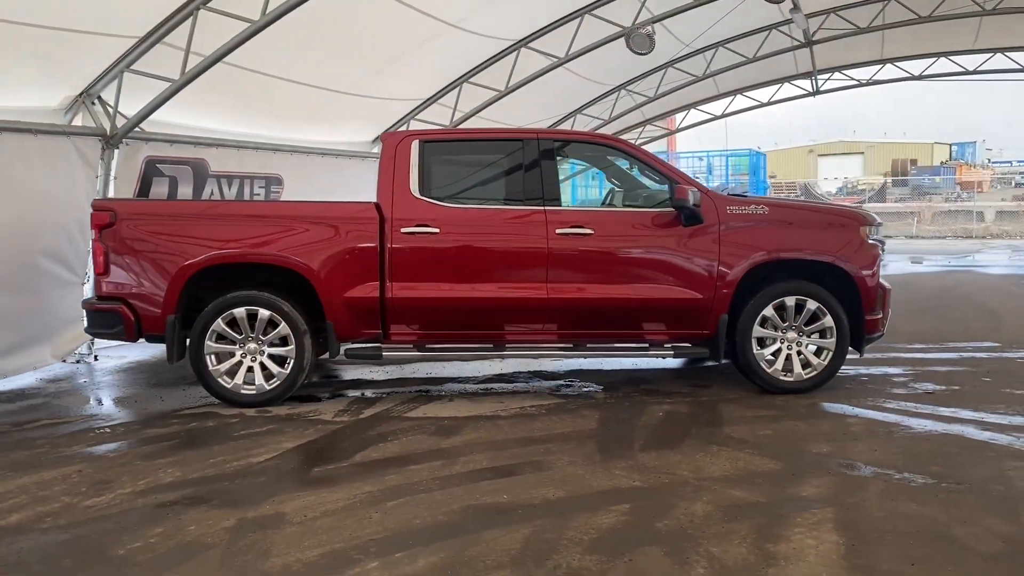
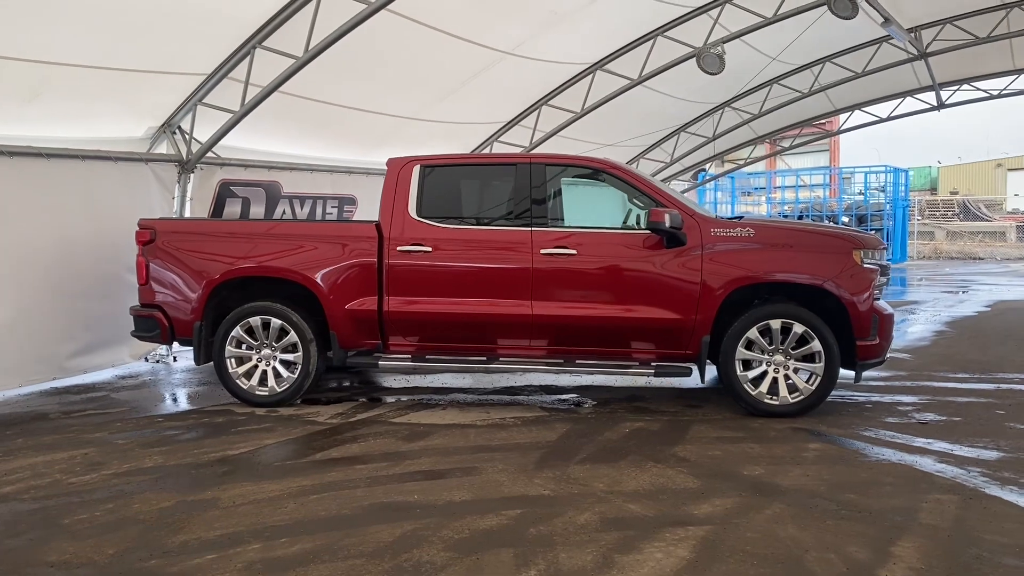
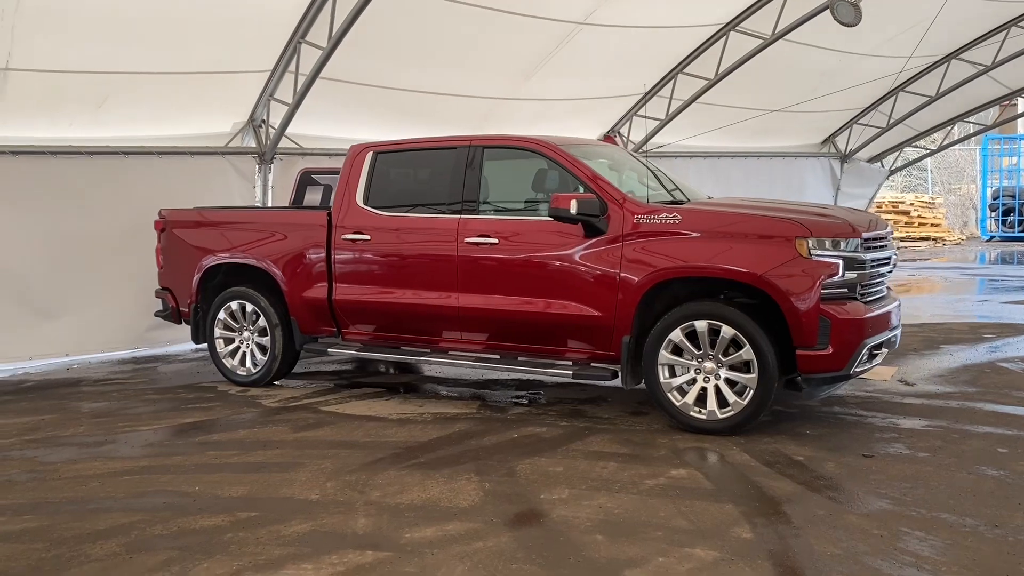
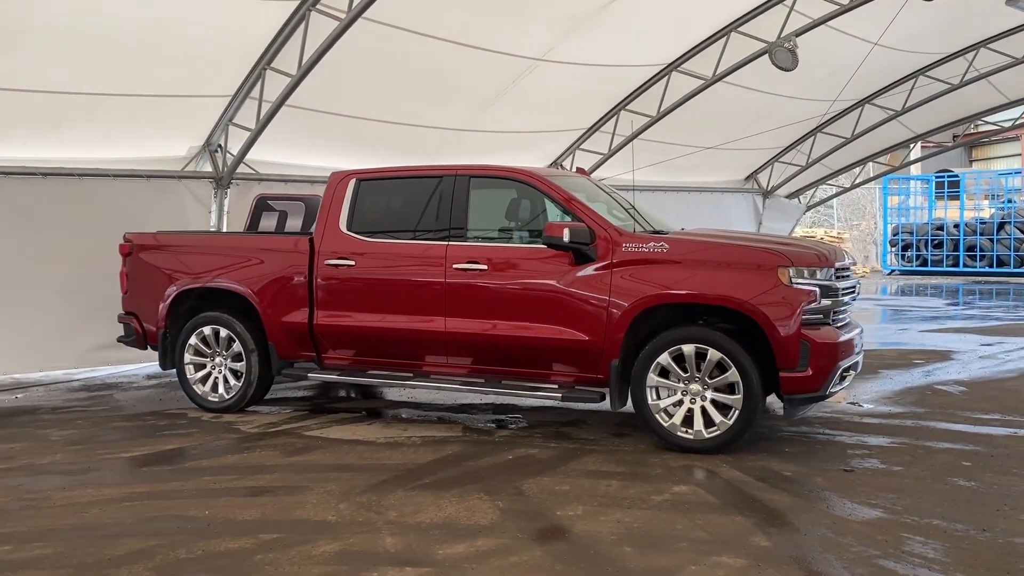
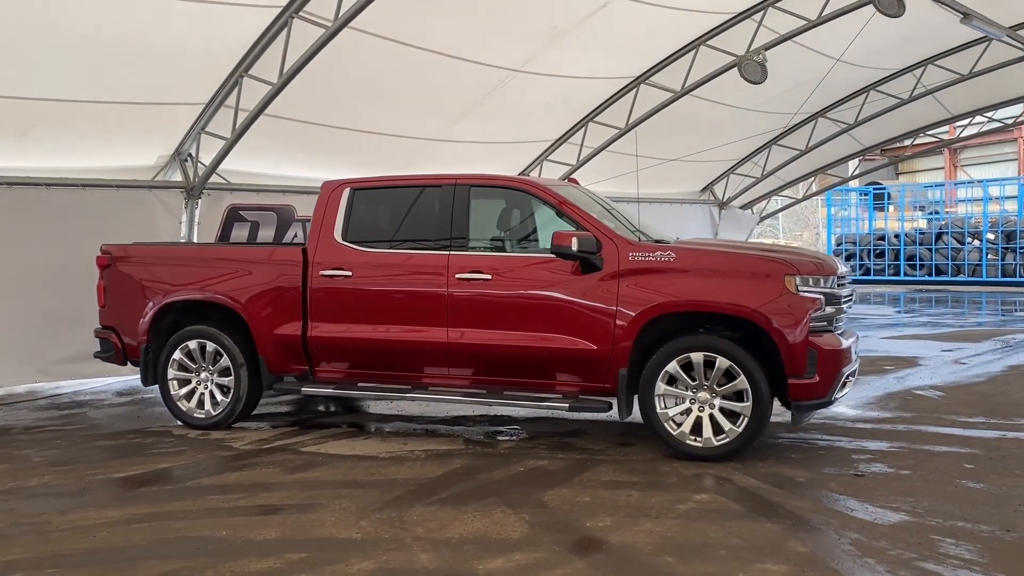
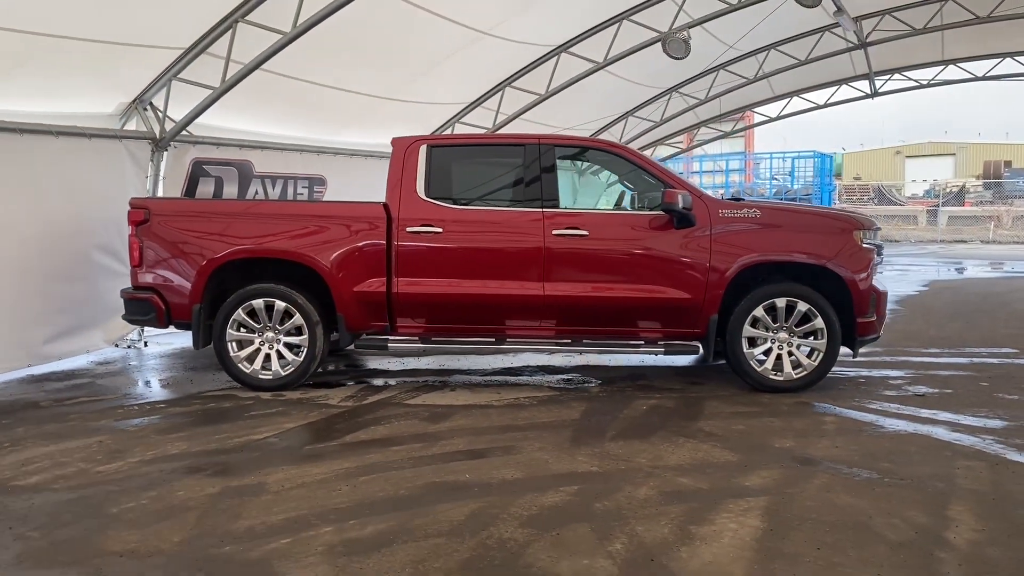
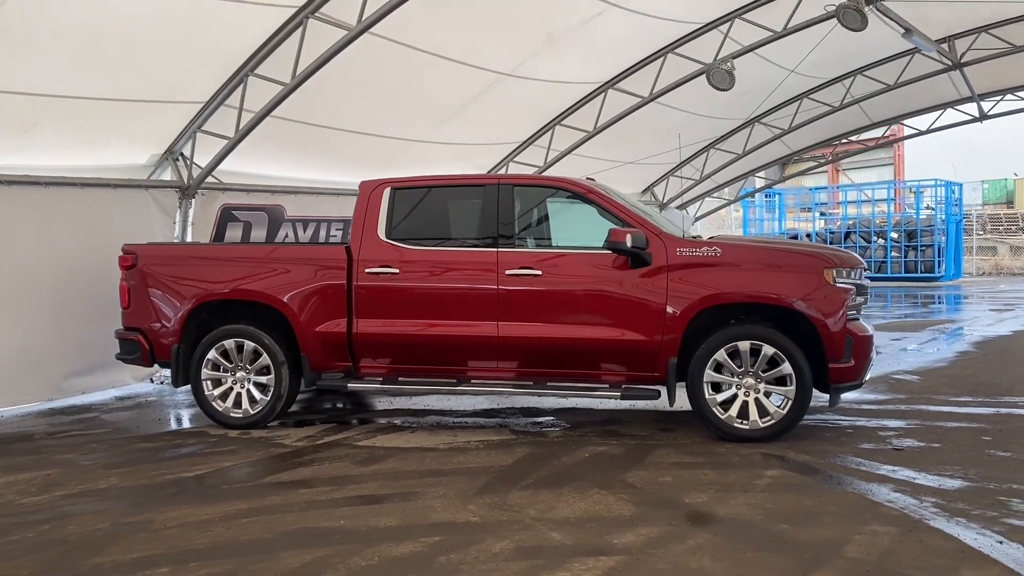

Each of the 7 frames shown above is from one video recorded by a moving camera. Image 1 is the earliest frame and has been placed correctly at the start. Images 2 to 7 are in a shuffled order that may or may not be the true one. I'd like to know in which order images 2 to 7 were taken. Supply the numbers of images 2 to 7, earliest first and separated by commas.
6, 2, 7, 5, 4, 3
